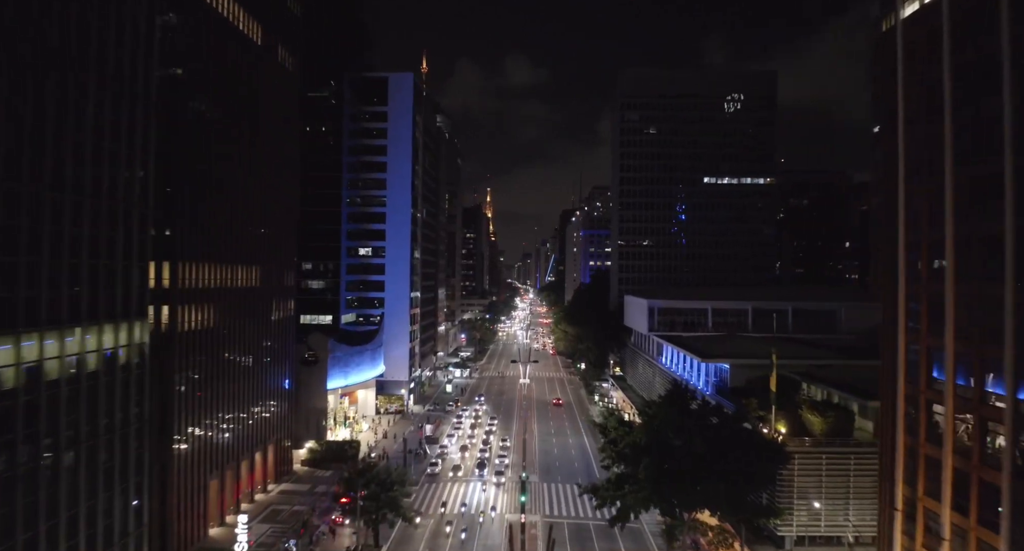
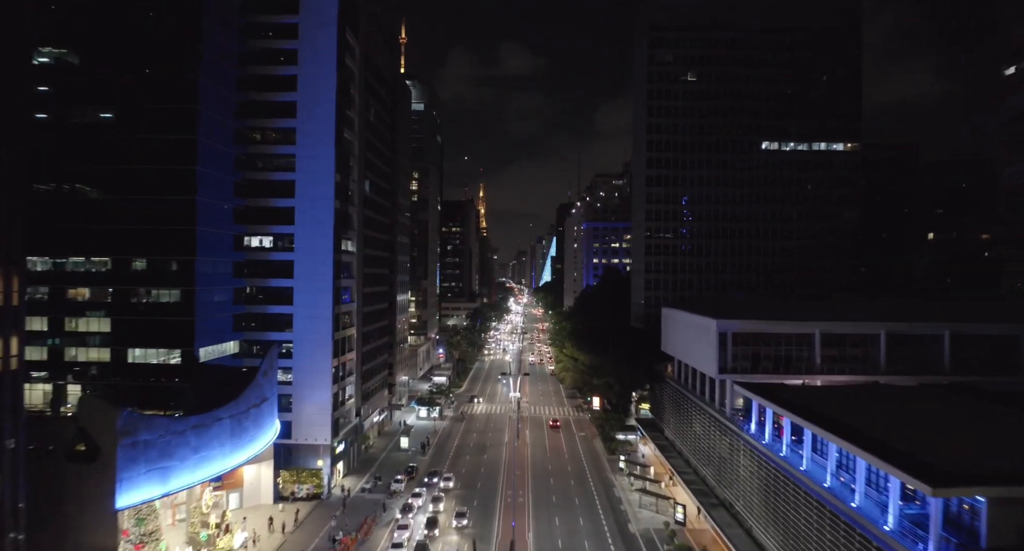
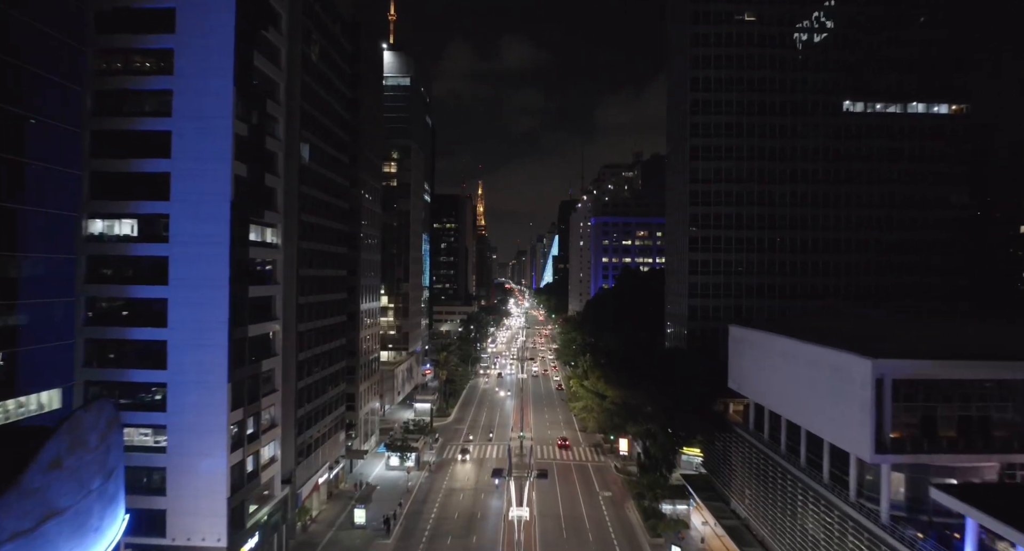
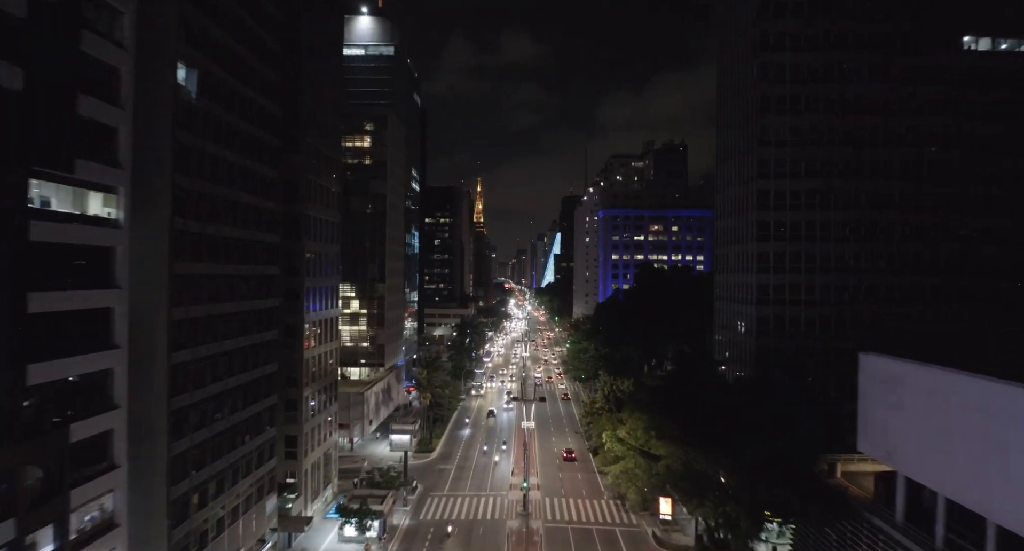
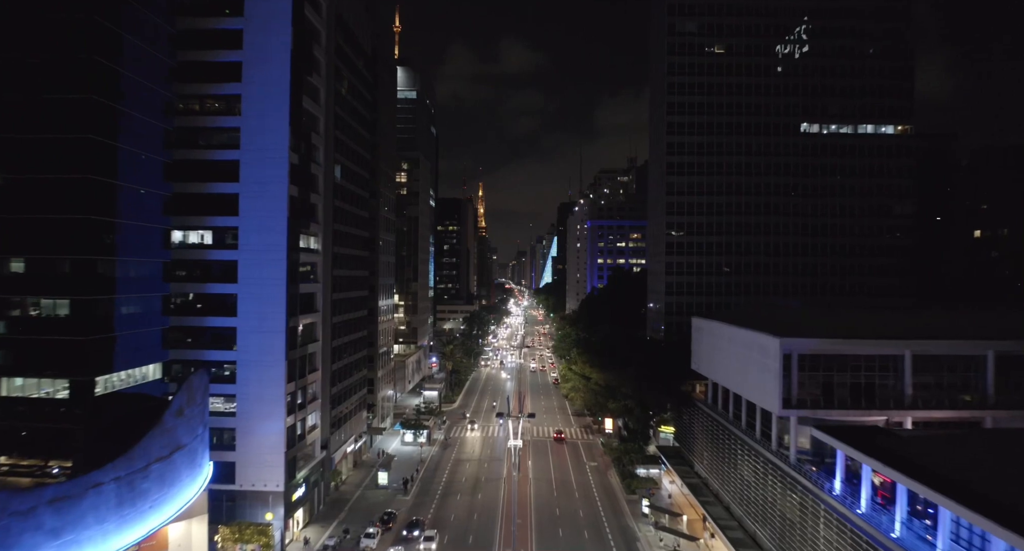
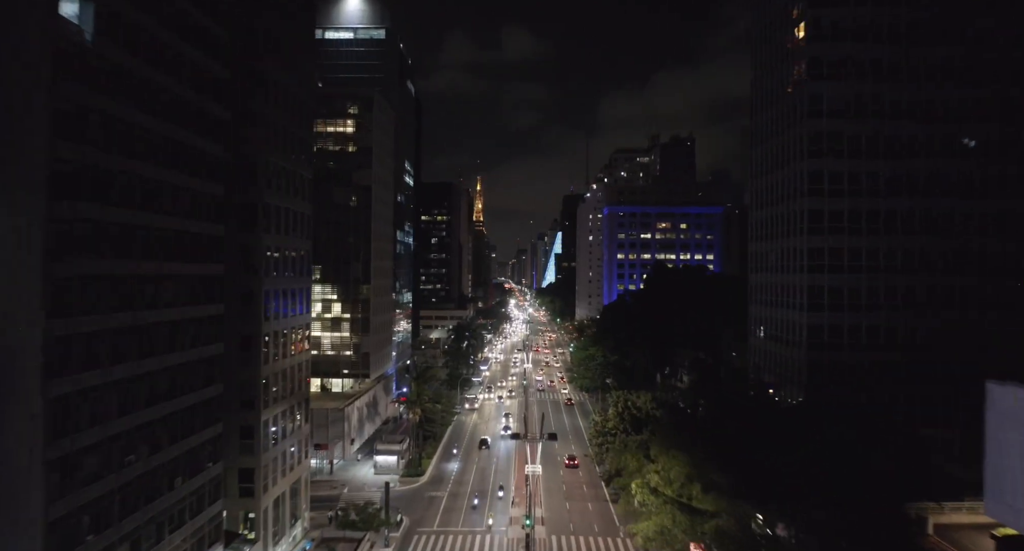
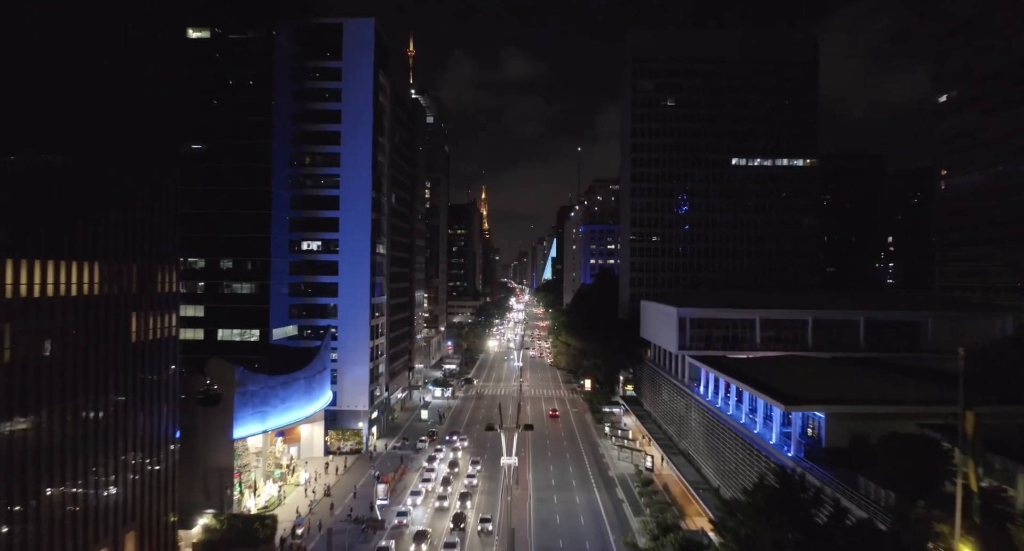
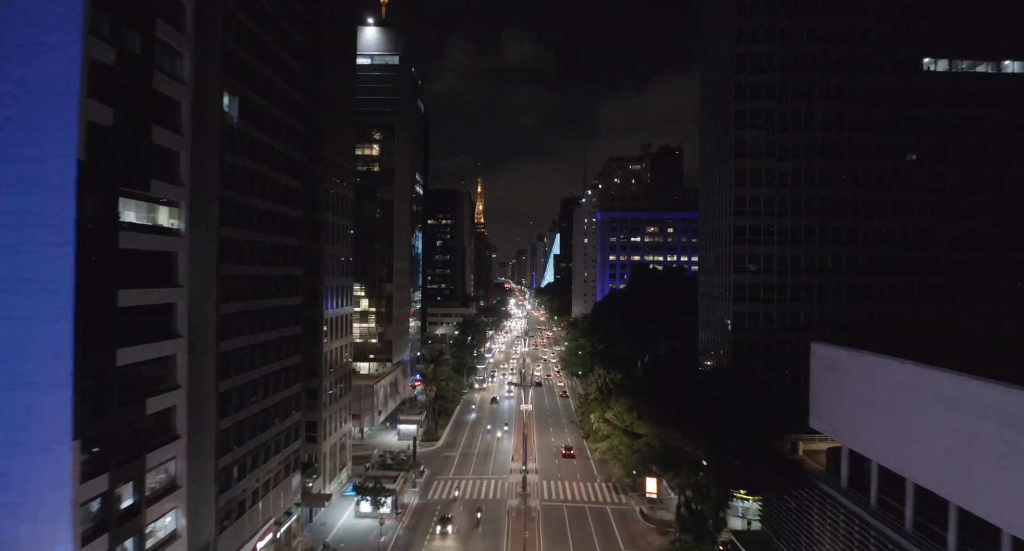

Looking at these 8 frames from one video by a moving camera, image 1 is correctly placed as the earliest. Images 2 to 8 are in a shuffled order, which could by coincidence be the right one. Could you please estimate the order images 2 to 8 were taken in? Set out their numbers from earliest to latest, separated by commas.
7, 2, 5, 3, 8, 4, 6
